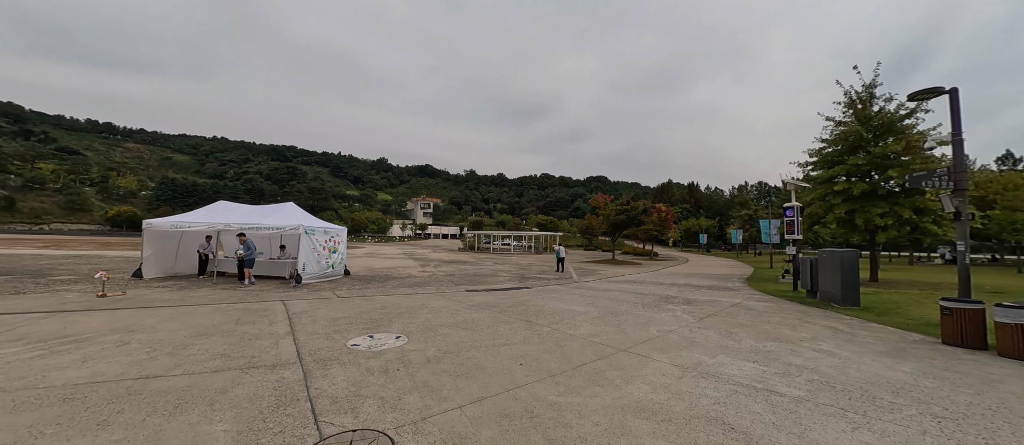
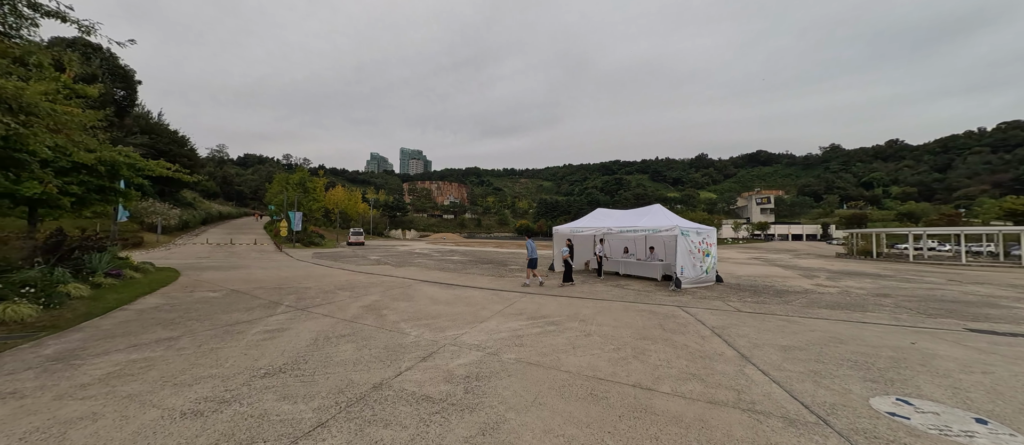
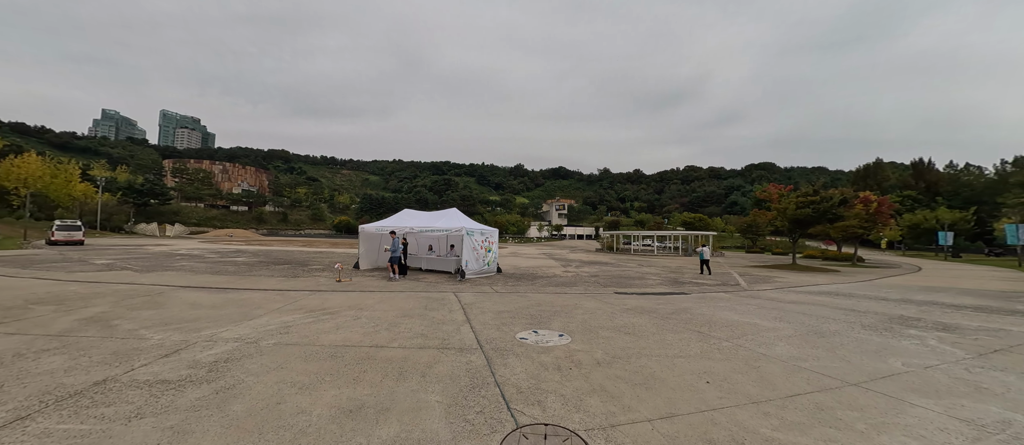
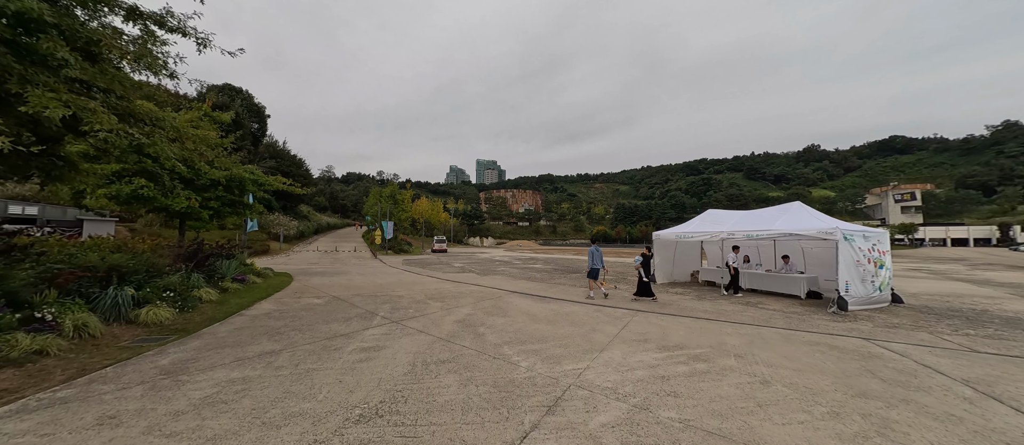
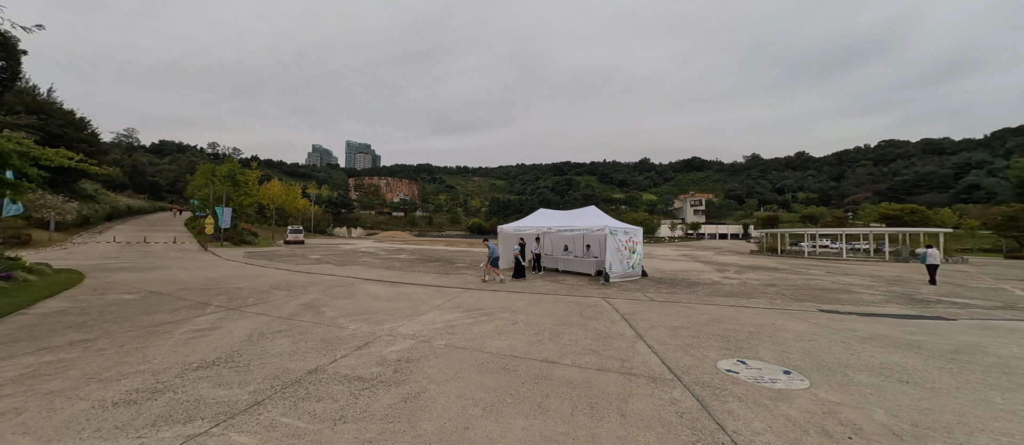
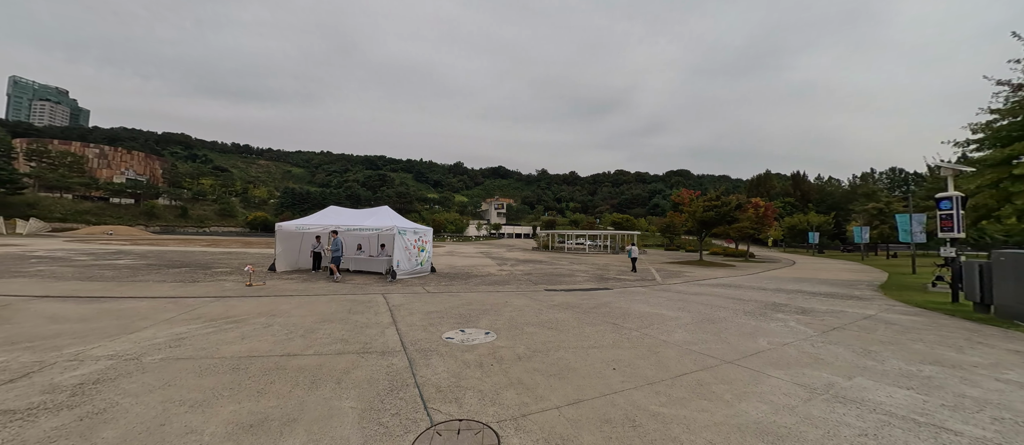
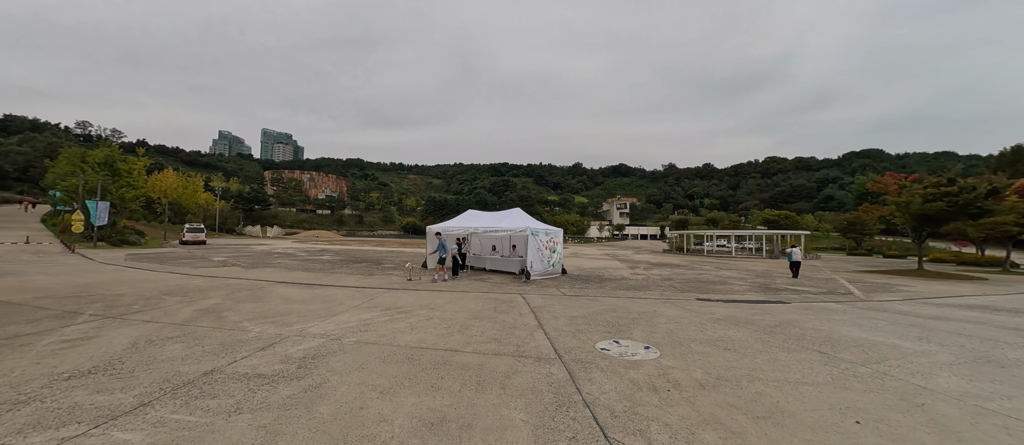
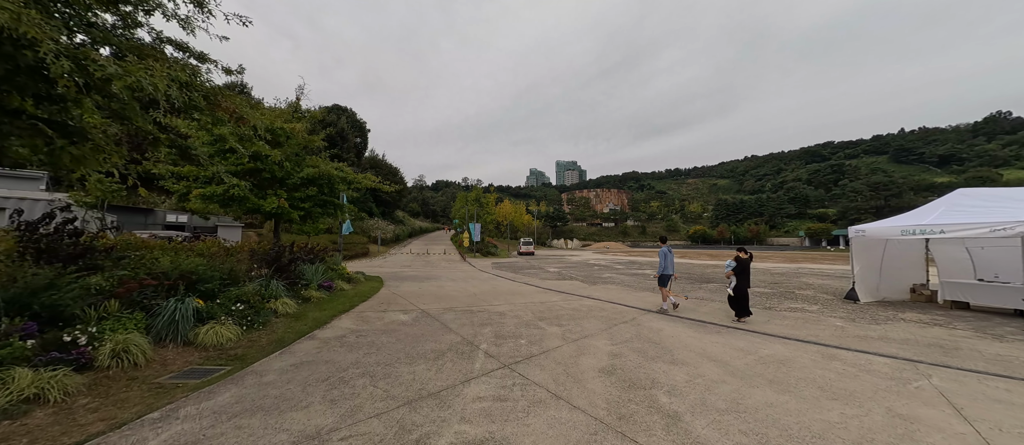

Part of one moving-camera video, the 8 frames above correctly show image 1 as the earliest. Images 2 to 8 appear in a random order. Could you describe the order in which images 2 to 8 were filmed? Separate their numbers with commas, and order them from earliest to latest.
6, 3, 7, 5, 2, 4, 8
